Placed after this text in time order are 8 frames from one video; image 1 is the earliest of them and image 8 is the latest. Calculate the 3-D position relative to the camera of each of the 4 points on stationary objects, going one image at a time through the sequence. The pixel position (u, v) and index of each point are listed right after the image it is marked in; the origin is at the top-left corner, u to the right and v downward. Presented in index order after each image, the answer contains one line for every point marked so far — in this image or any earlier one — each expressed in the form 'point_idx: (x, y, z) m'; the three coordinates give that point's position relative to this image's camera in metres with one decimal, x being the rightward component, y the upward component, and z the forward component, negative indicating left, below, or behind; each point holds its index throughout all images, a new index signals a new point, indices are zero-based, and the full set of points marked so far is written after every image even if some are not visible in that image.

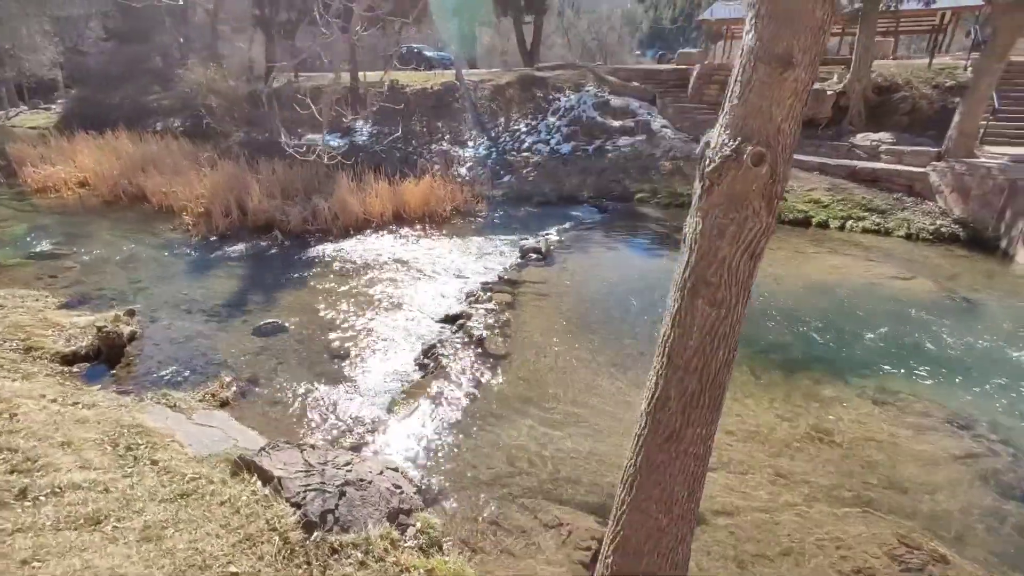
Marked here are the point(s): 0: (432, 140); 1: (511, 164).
0: (-2.8, +4.9, +16.1) m
1: (-0.1, +3.6, +13.9) m
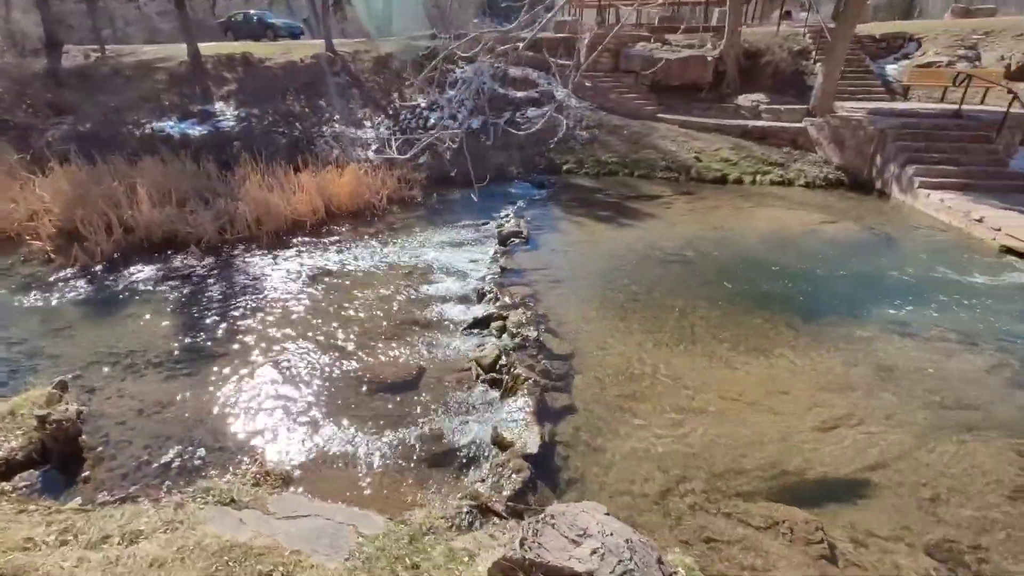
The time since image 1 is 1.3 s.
0: (-5.8, +4.9, +14.2) m
1: (-2.5, +3.9, +13.0) m
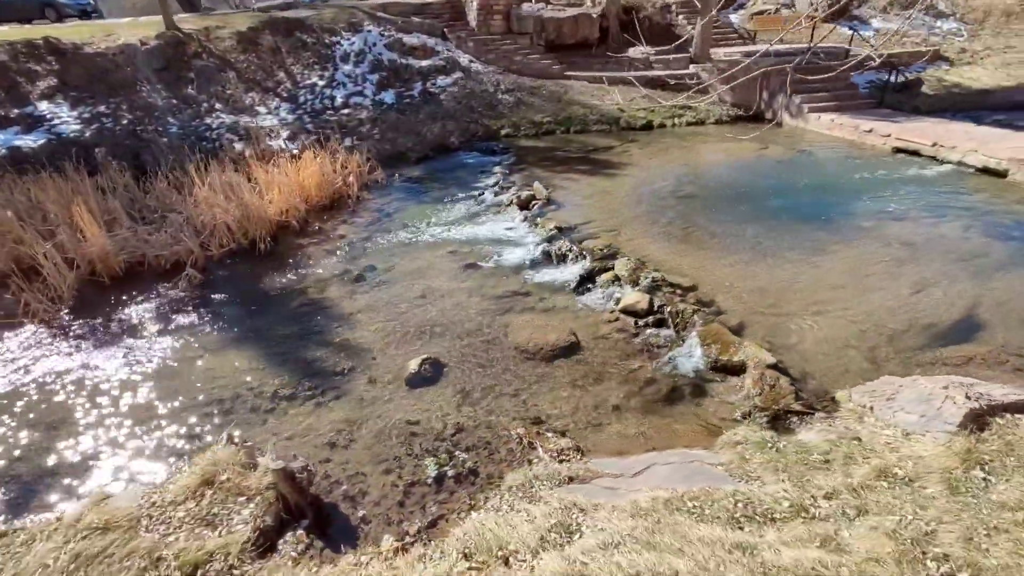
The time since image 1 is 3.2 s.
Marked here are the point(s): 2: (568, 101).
0: (-7.9, +4.4, +12.0) m
1: (-4.3, +4.0, +11.8) m
2: (+1.5, +5.0, +12.8) m
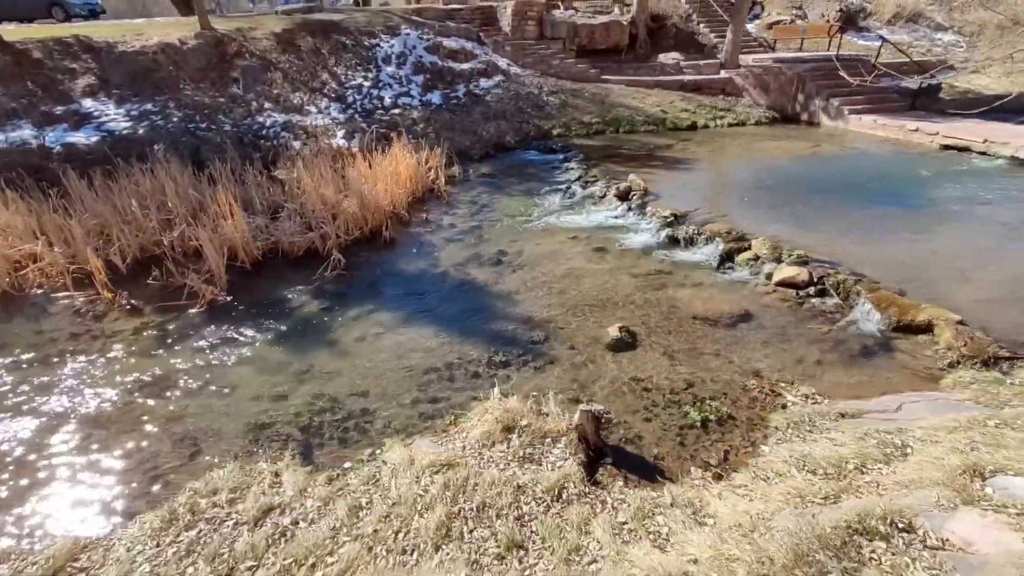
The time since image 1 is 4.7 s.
0: (-6.6, +4.4, +12.0) m
1: (-3.0, +4.1, +12.0) m
2: (+2.7, +5.1, +13.2) m
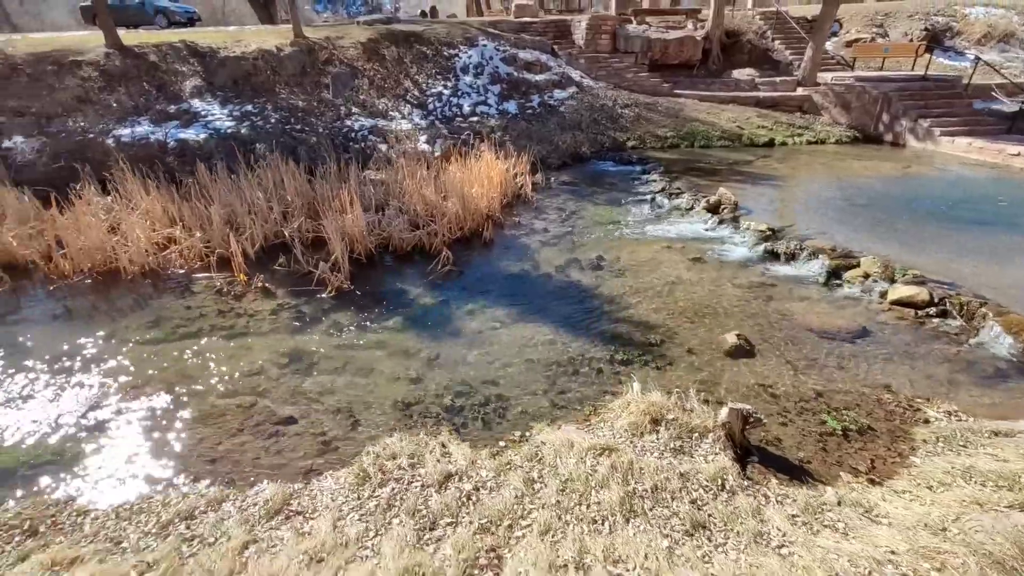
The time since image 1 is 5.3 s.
0: (-4.6, +4.6, +12.8) m
1: (-1.0, +4.1, +12.4) m
2: (+4.8, +4.7, +13.3) m
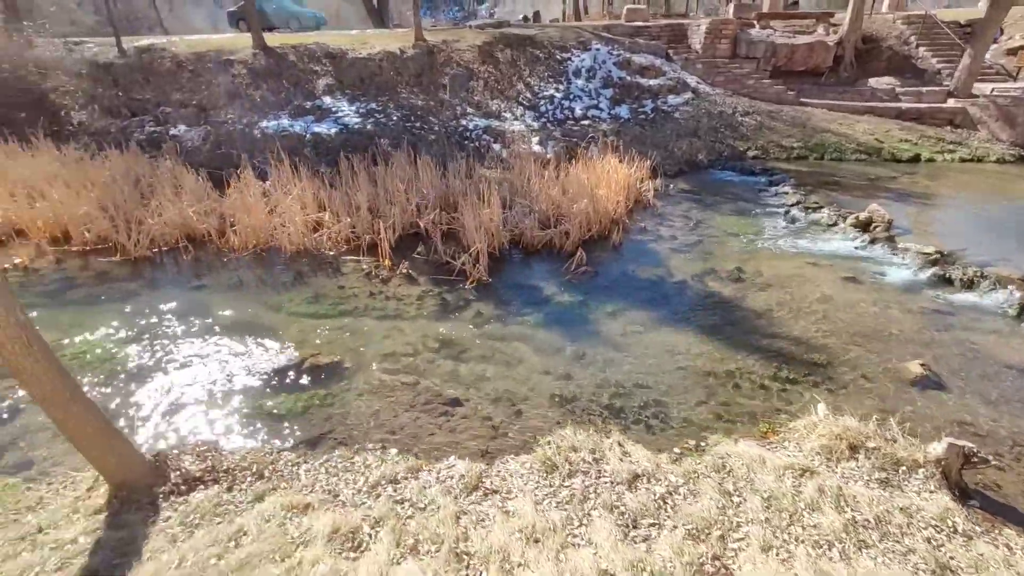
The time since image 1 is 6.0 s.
0: (-1.6, +4.8, +13.2) m
1: (+1.9, +4.0, +12.4) m
2: (+7.8, +4.1, +12.4) m
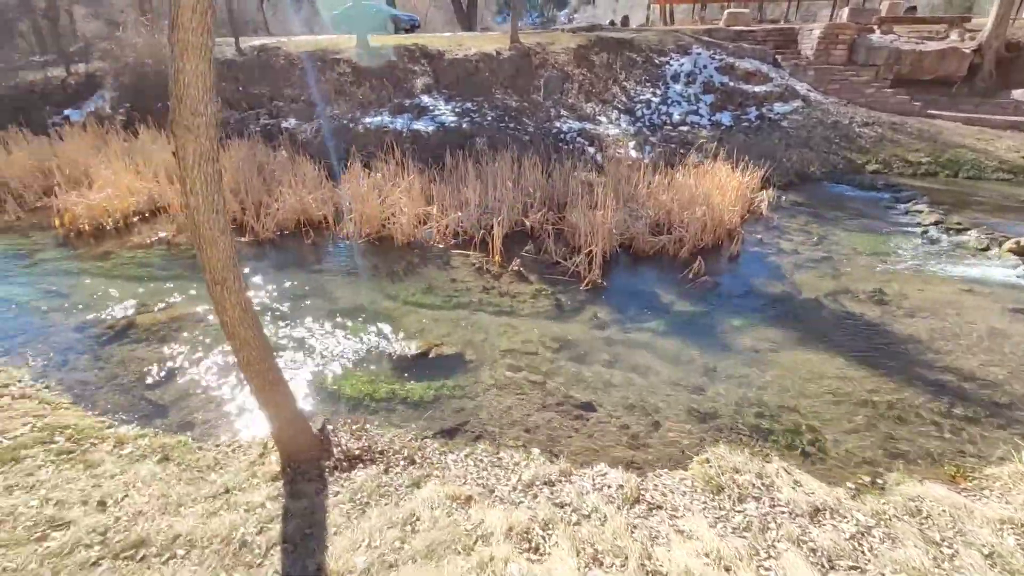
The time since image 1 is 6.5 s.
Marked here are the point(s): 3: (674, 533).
0: (+1.0, +4.7, +13.2) m
1: (+4.3, +3.7, +11.9) m
2: (+10.1, +3.4, +11.2) m
3: (+0.8, -1.2, +2.4) m
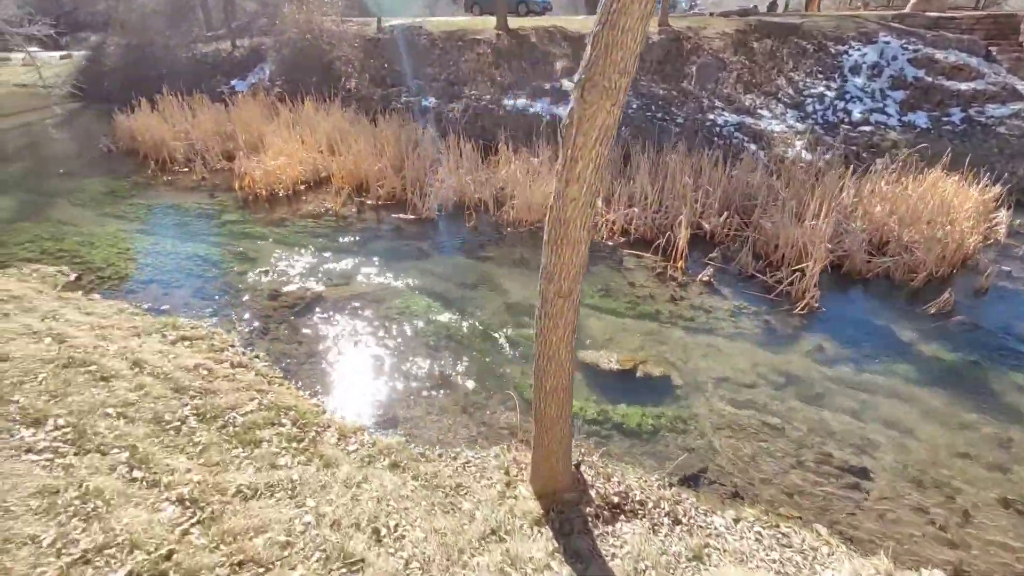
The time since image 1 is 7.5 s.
0: (+4.7, +4.5, +12.1) m
1: (+7.6, +3.1, +10.3) m
2: (+13.2, +2.2, +8.6) m
3: (+2.1, -1.5, +1.6) m
